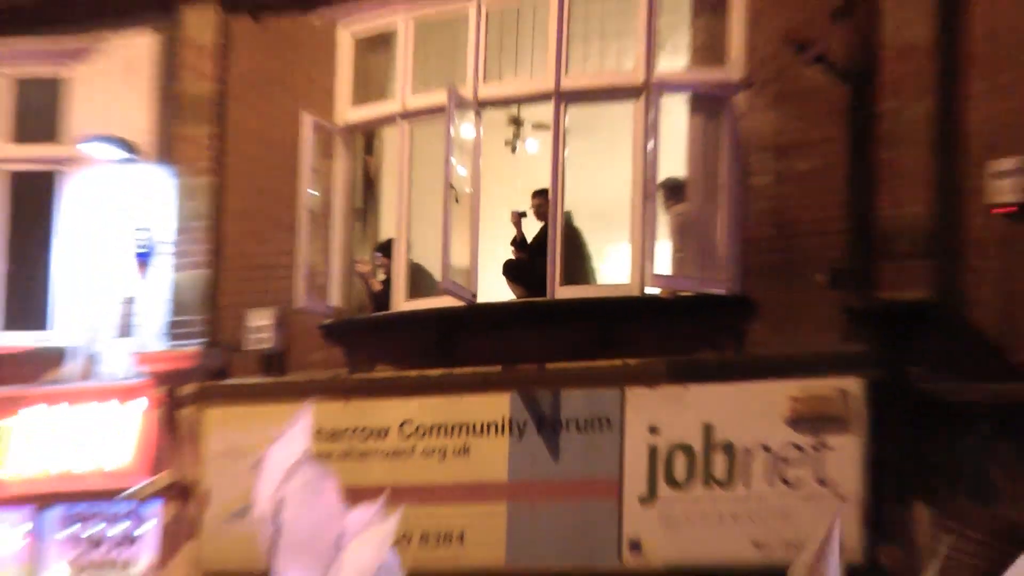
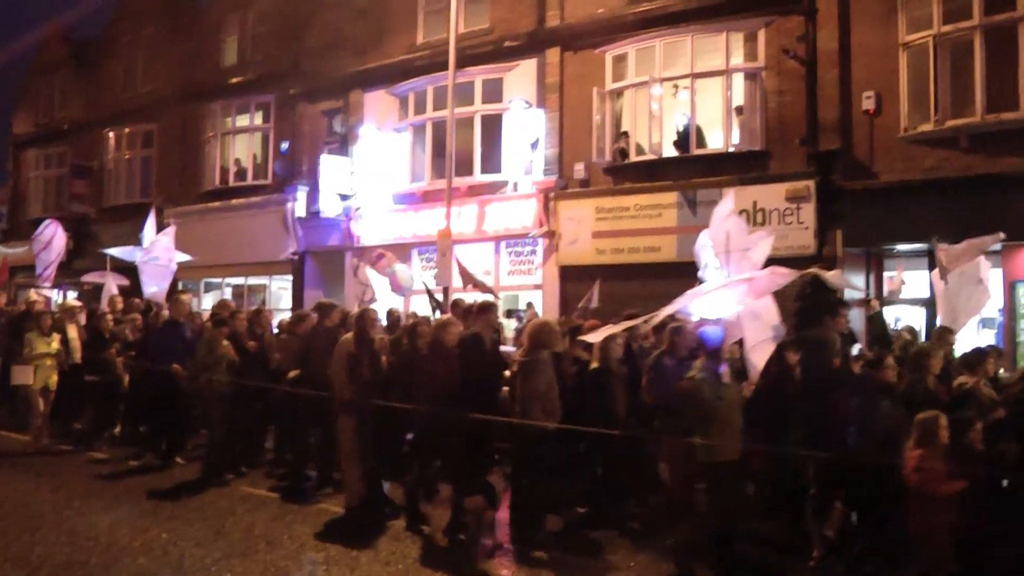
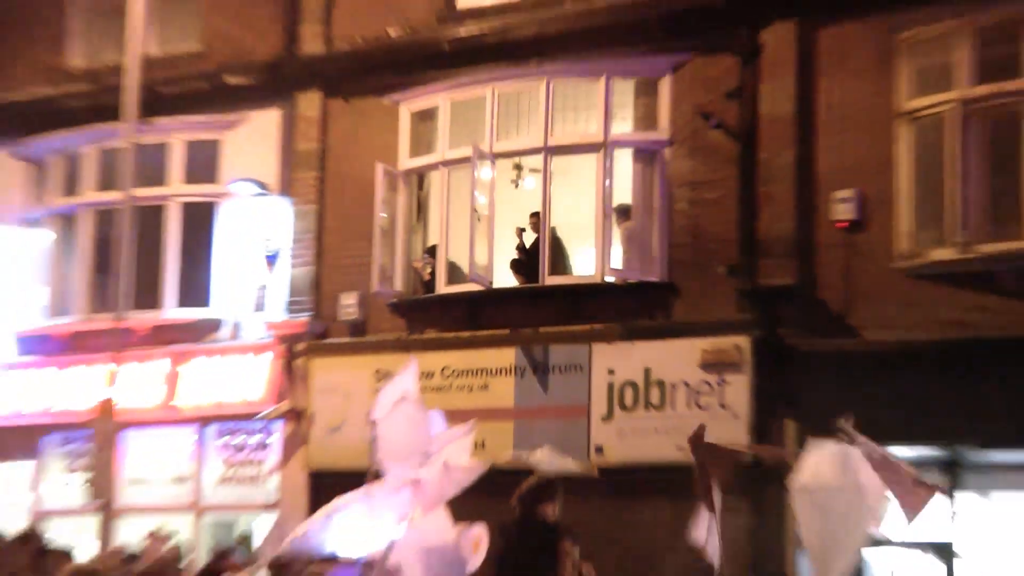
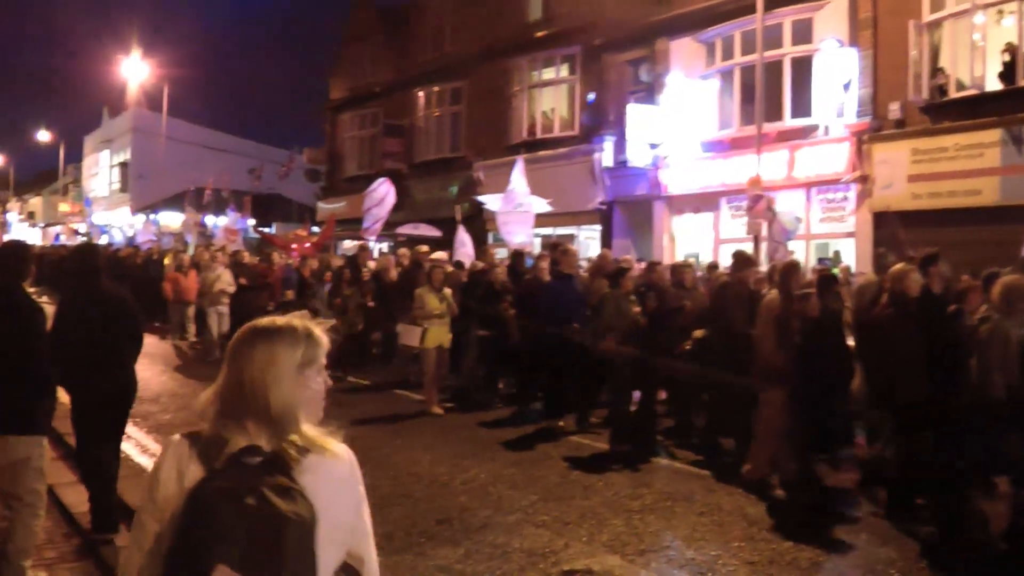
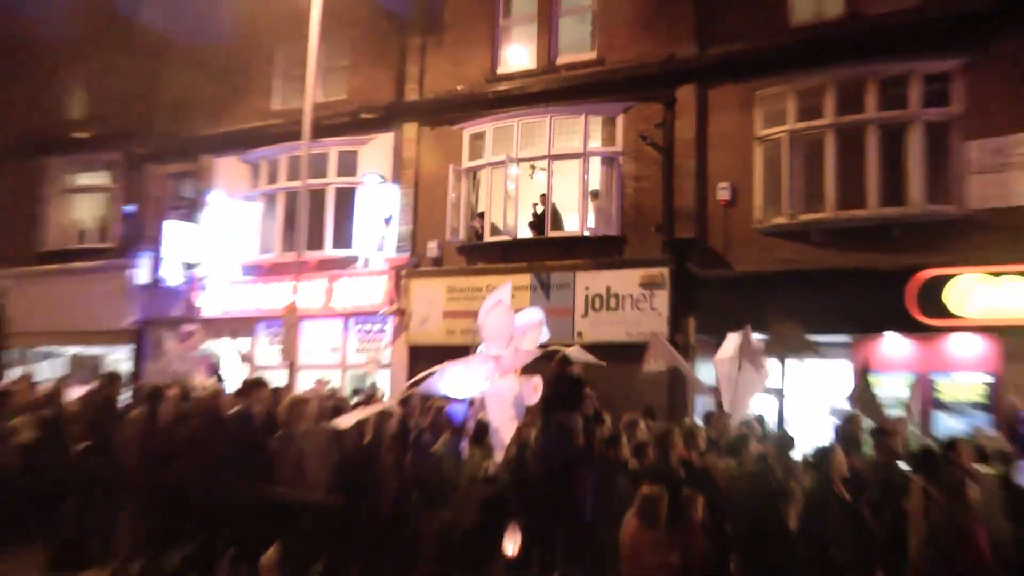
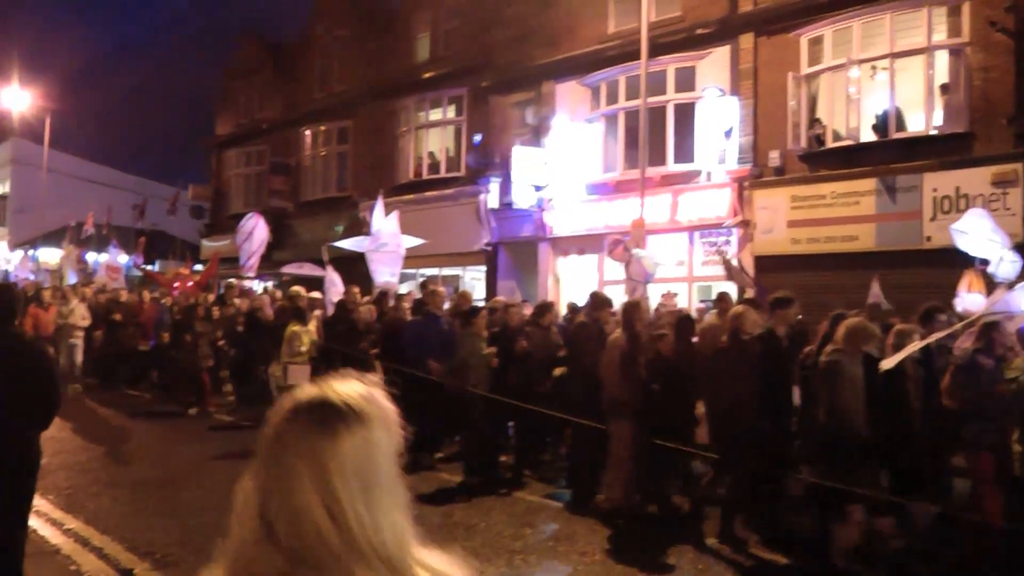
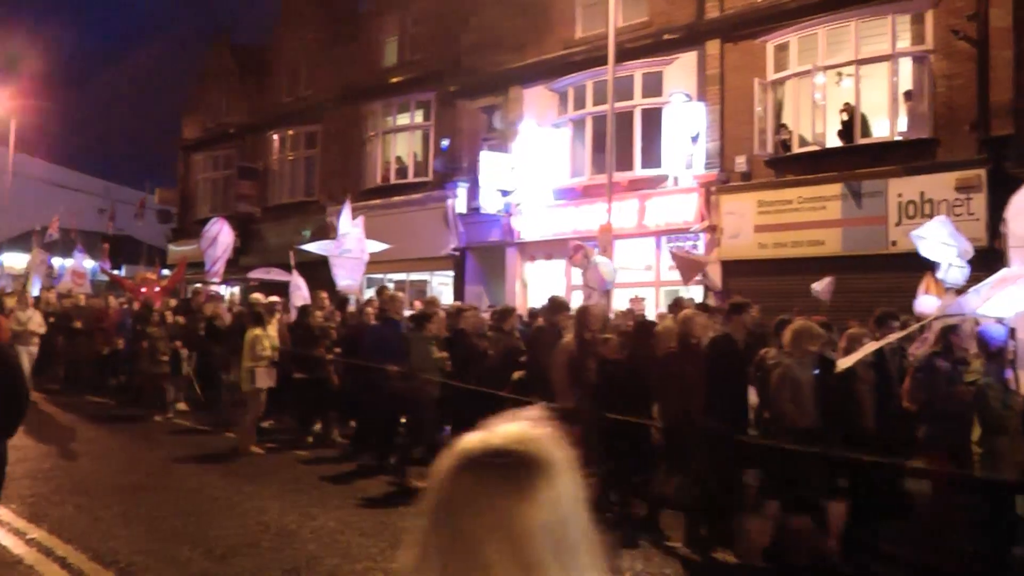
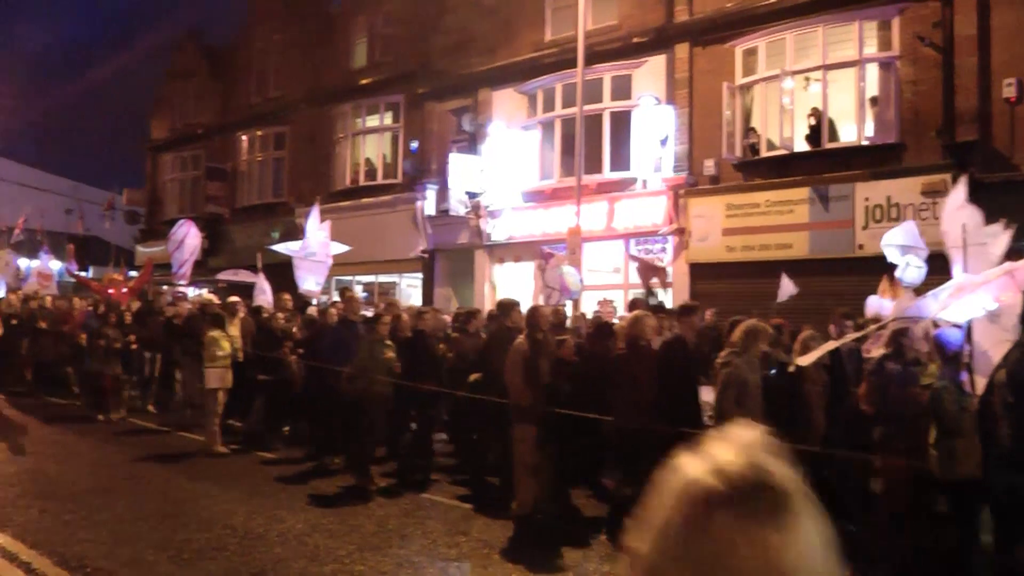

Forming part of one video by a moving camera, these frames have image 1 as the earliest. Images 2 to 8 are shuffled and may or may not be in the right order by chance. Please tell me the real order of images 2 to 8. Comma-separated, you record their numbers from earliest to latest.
3, 5, 2, 8, 7, 6, 4
